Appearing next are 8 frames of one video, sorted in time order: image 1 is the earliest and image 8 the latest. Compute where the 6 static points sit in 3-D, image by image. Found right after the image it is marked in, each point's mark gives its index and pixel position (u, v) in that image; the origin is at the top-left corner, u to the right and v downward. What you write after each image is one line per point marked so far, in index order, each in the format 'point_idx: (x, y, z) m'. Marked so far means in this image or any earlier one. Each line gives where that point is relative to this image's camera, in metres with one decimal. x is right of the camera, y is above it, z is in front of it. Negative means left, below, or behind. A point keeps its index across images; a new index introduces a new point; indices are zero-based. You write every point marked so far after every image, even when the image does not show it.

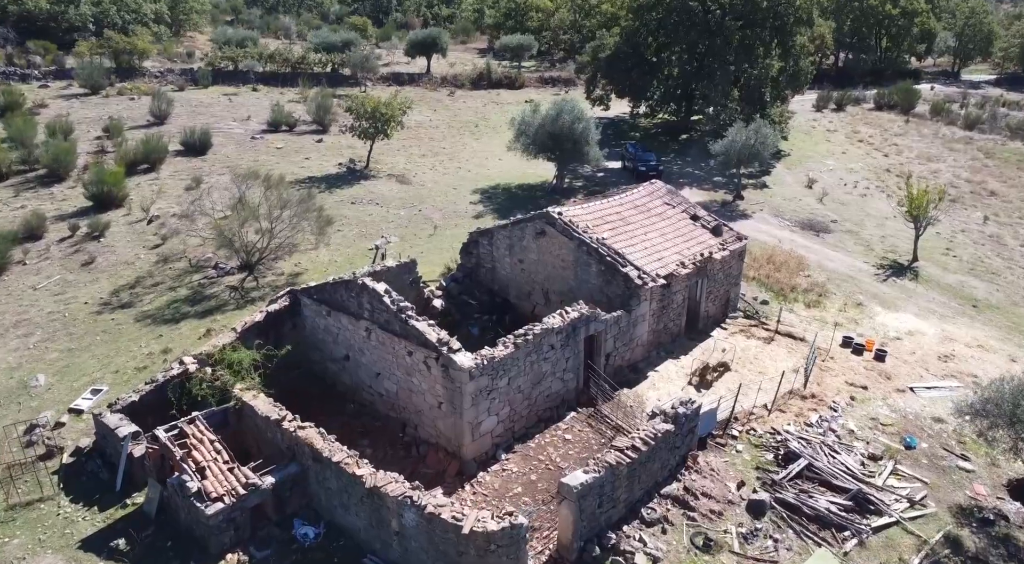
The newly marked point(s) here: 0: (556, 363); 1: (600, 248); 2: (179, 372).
0: (+0.9, -1.7, +16.8) m
1: (+2.1, +0.8, +19.4) m
2: (-6.6, -1.8, +15.9) m
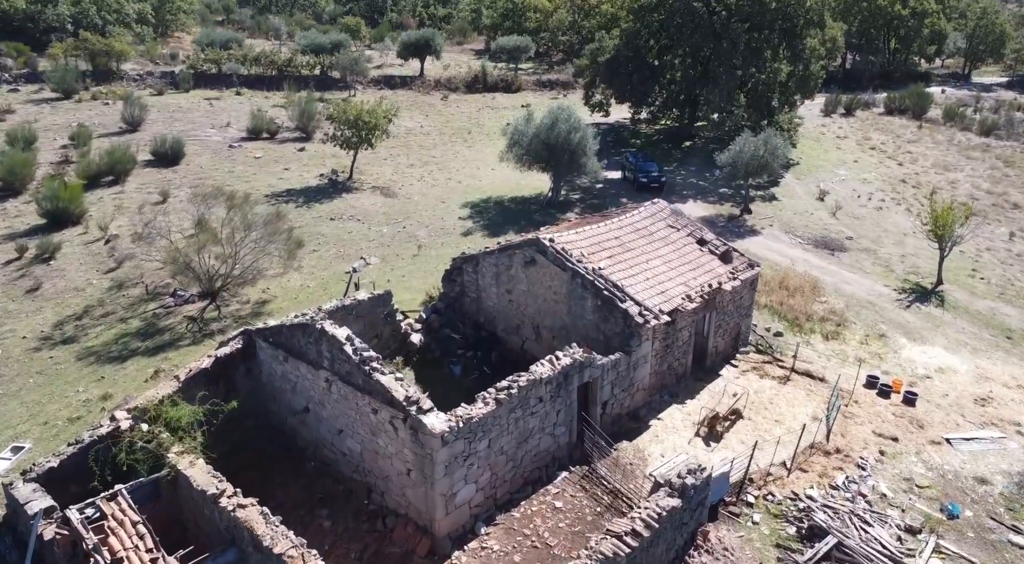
0: (+0.6, -2.5, +14.6) m
1: (+1.8, 0.0, +17.3) m
2: (-6.9, -2.6, +13.7) m
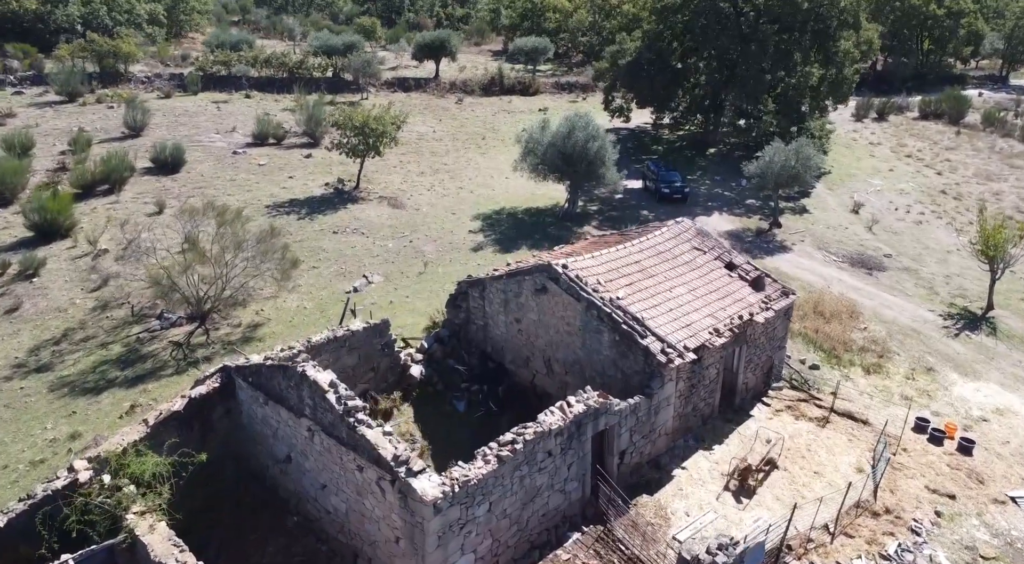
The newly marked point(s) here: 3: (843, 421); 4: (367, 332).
0: (+0.7, -3.1, +12.9) m
1: (+2.0, -0.6, +15.5) m
2: (-6.8, -3.1, +12.2) m
3: (+6.9, -2.9, +16.8) m
4: (-3.0, -1.0, +16.4) m
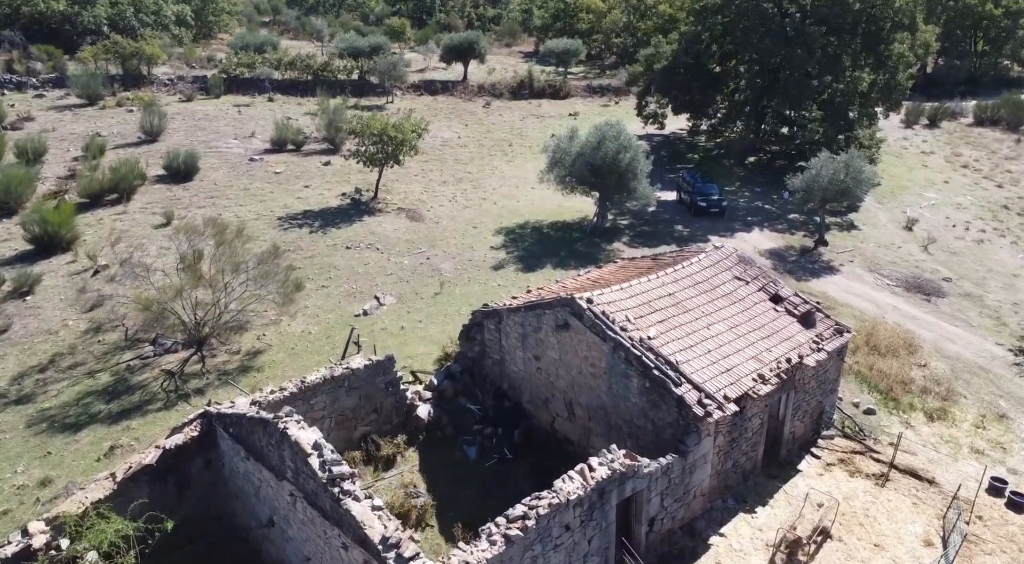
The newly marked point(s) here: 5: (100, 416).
0: (+0.8, -3.7, +11.2) m
1: (+2.3, -1.2, +13.7) m
2: (-6.7, -3.7, +10.8) m
3: (+7.2, -3.6, +14.8) m
4: (-2.6, -1.6, +14.8) m
5: (-8.2, -2.7, +16.0) m
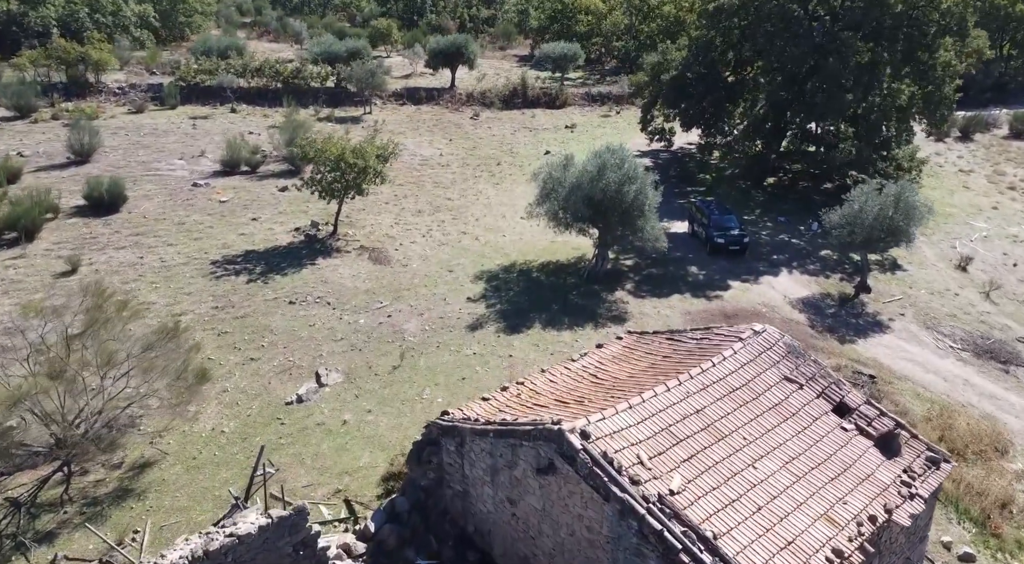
0: (+0.4, -5.3, +6.6) m
1: (+1.8, -2.8, +9.2) m
2: (-7.2, -5.2, +6.2) m
3: (+6.7, -5.2, +10.3) m
4: (-3.1, -3.2, +10.3) m
5: (-8.7, -4.2, +11.4) m
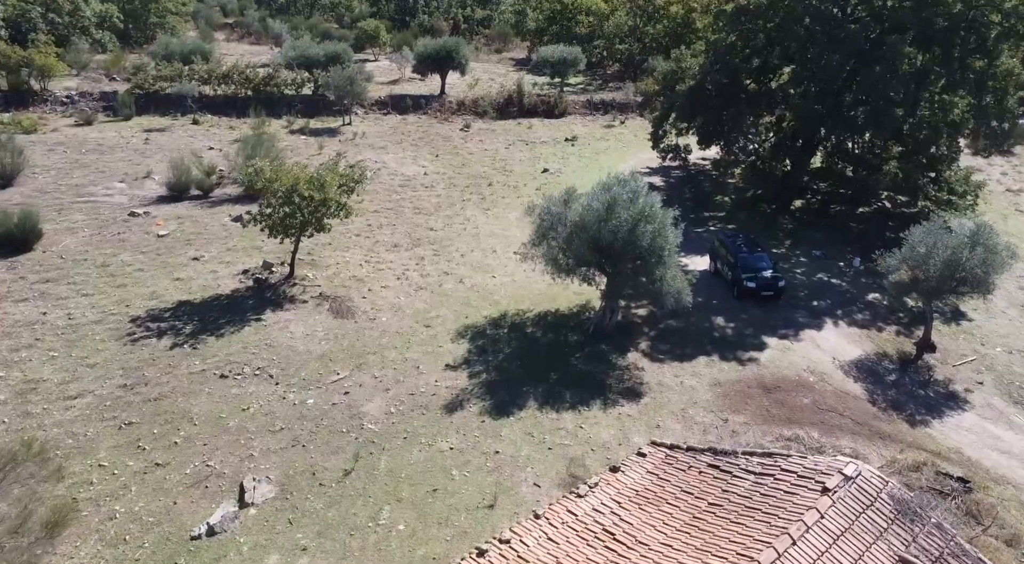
0: (+0.1, -6.6, +2.5) m
1: (+1.5, -4.1, +5.0) m
2: (-7.4, -6.6, +2.0) m
3: (+6.5, -6.5, +6.2) m
4: (-3.4, -4.5, +6.1) m
5: (-8.9, -5.6, +7.3) m
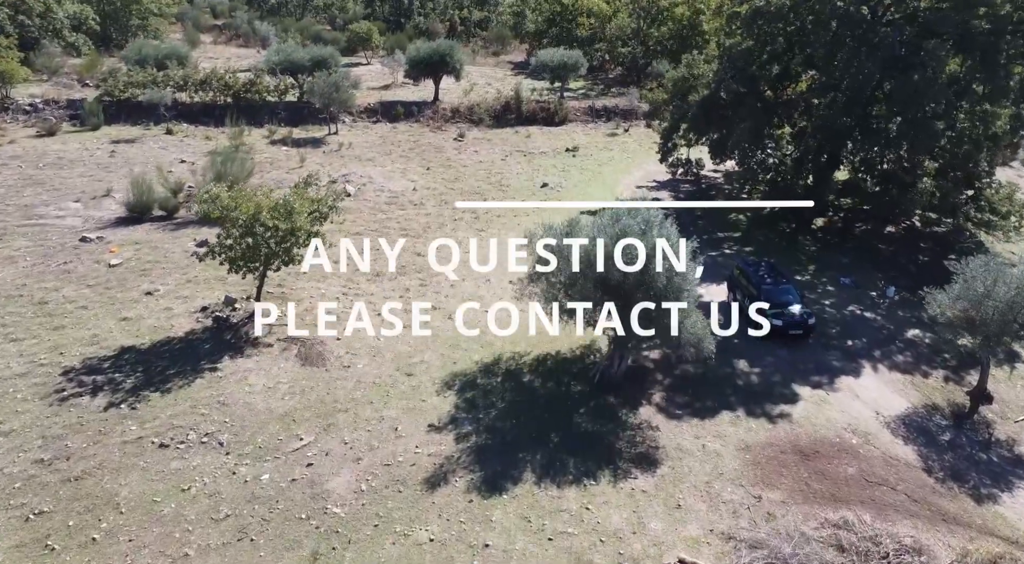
0: (0.0, -7.5, 0.0) m
1: (+1.4, -5.0, +2.5) m
2: (-7.5, -7.4, -0.5) m
3: (+6.4, -7.4, +3.6) m
4: (-3.5, -5.4, +3.6) m
5: (-9.0, -6.4, +4.8) m
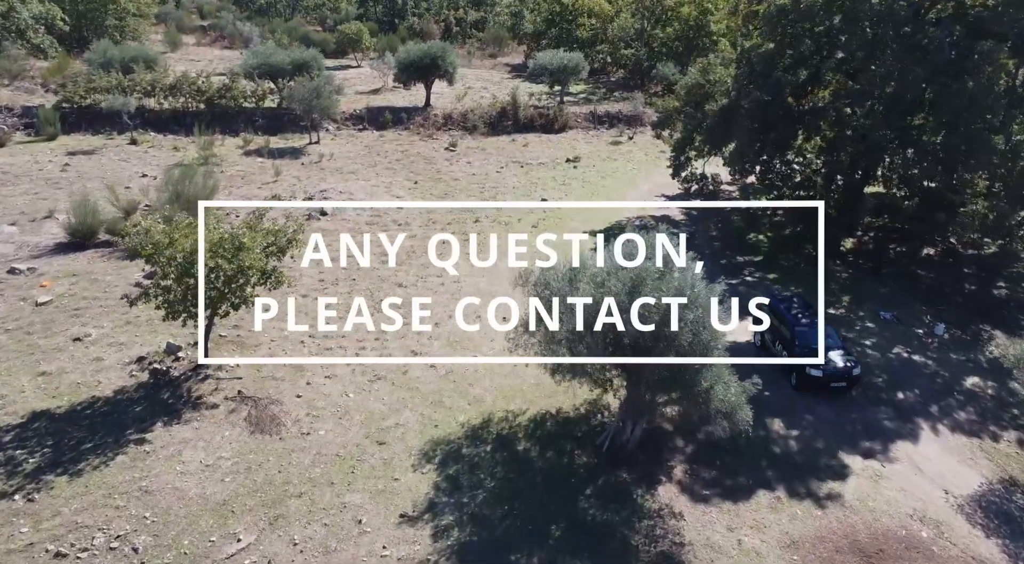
0: (-0.1, -8.3, -2.9) m
1: (+1.3, -5.9, -0.3) m
2: (-7.6, -8.3, -3.4) m
3: (+6.3, -8.2, +0.8) m
4: (-3.6, -6.3, +0.7) m
5: (-9.1, -7.3, +1.9) m
